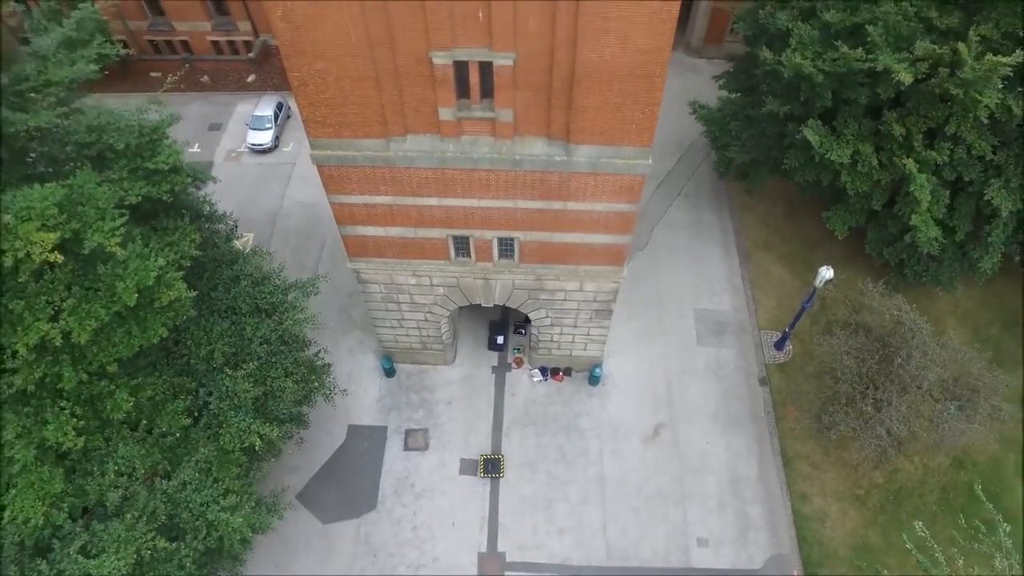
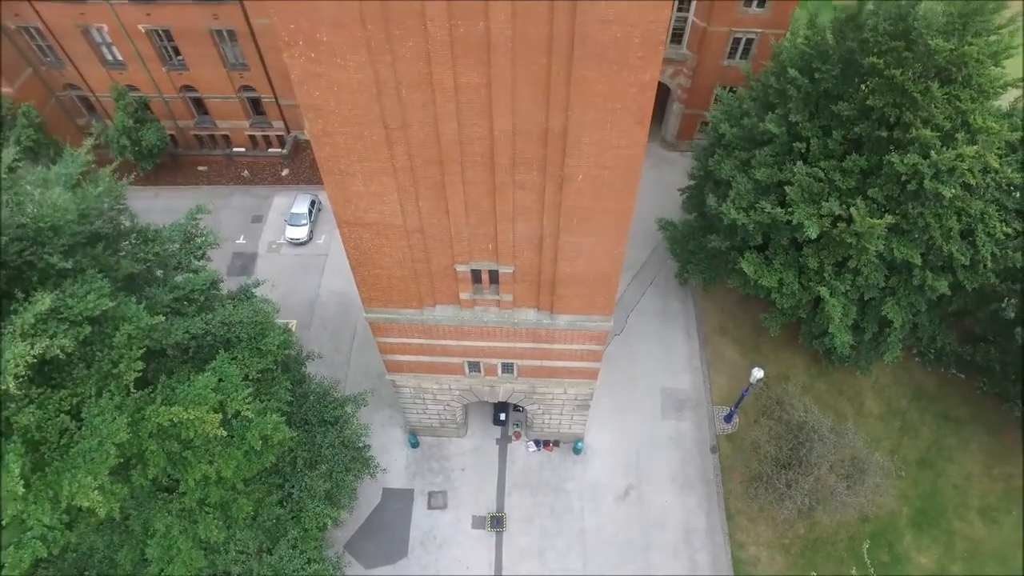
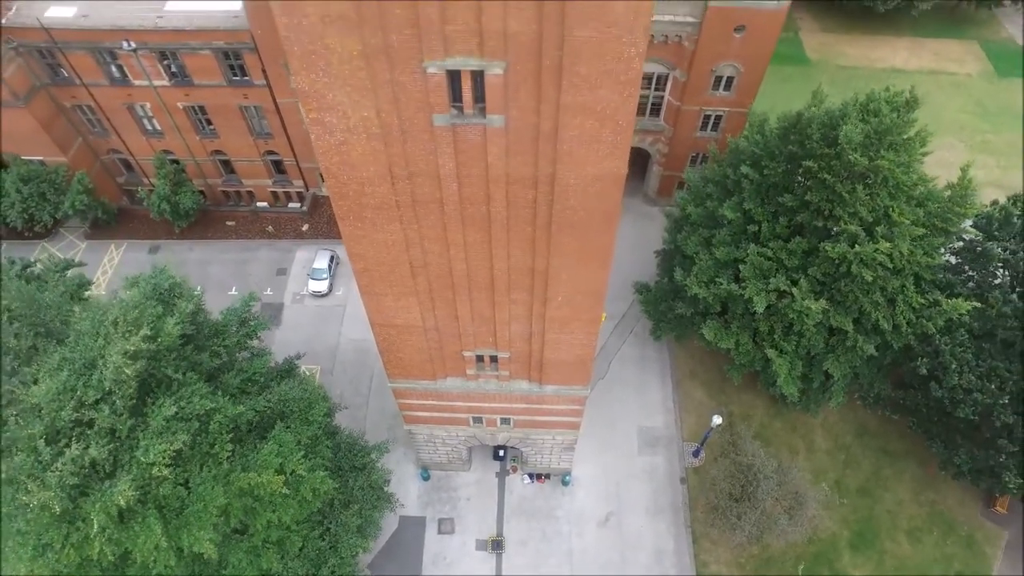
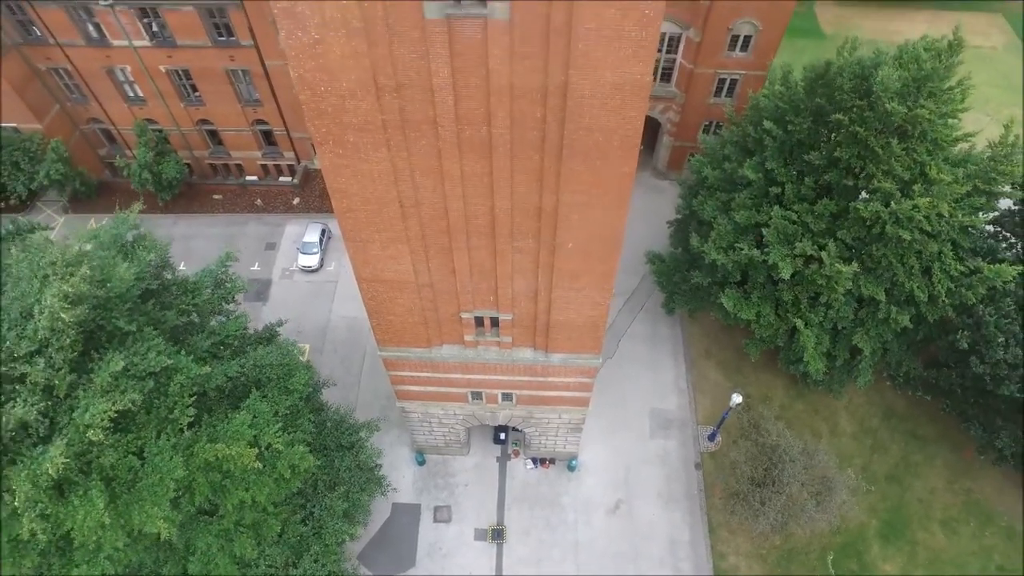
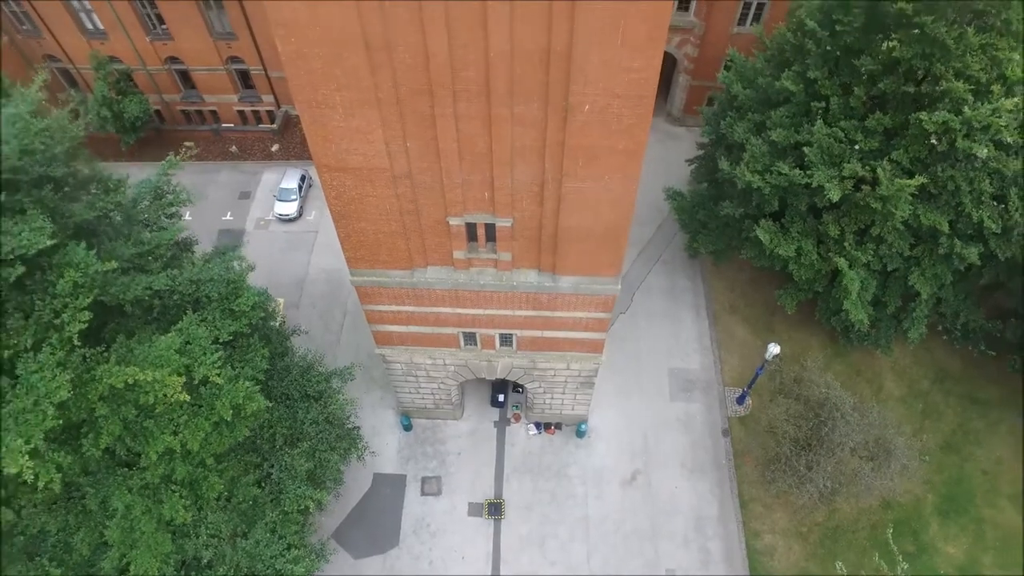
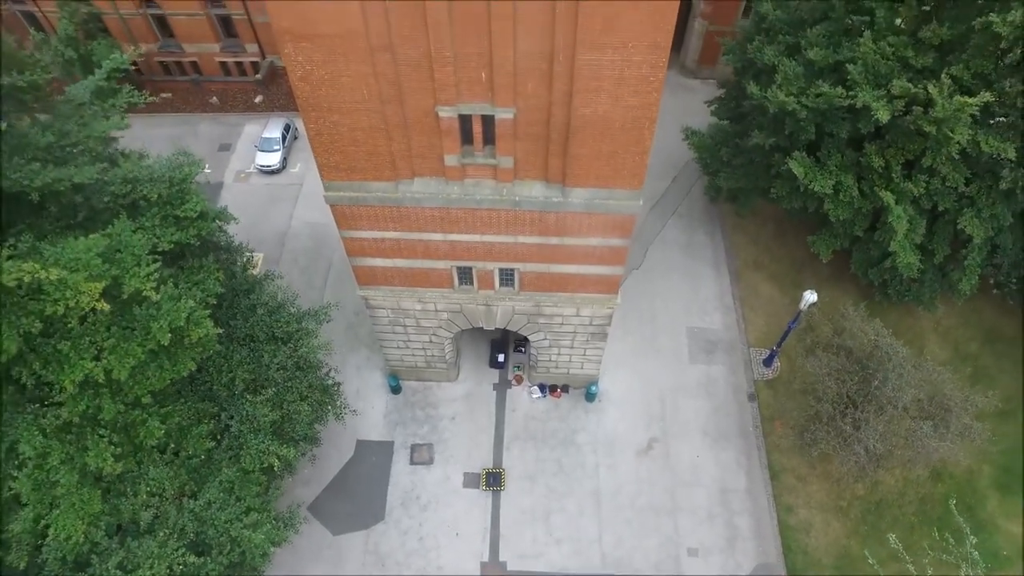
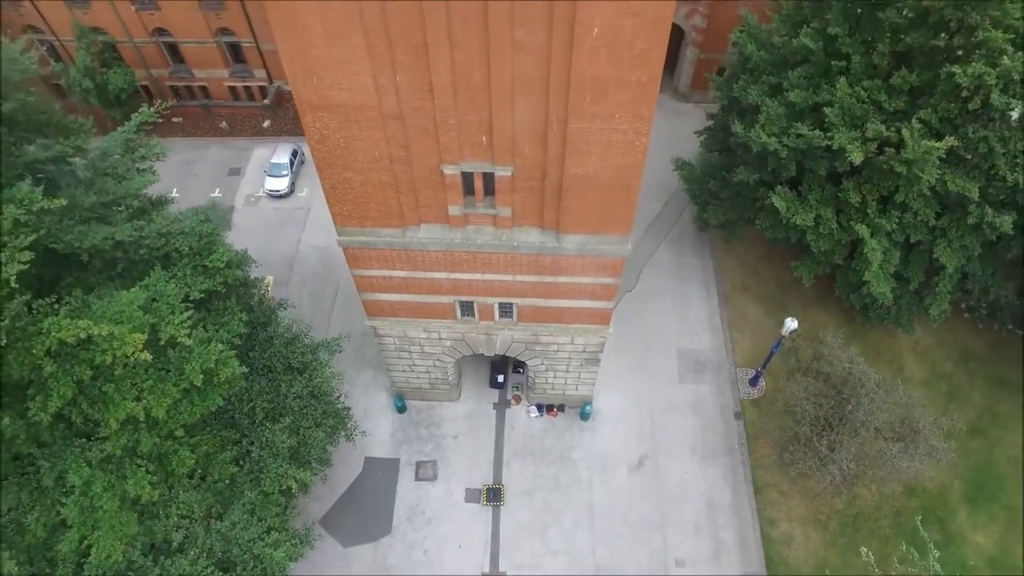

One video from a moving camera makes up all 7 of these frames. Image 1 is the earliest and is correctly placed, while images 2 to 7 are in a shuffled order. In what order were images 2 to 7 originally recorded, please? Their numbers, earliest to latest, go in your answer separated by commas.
6, 7, 5, 2, 4, 3
